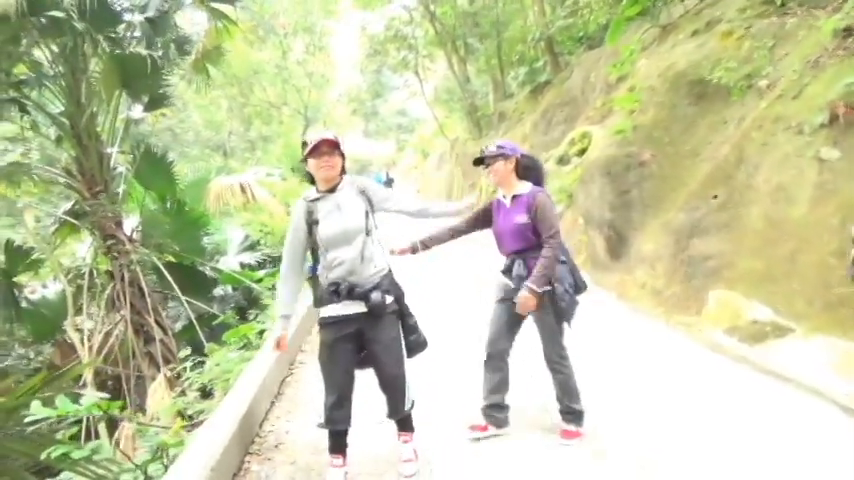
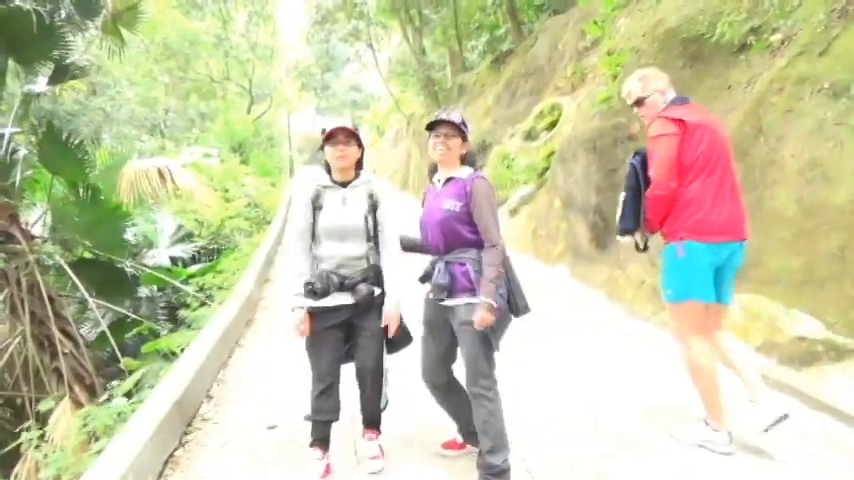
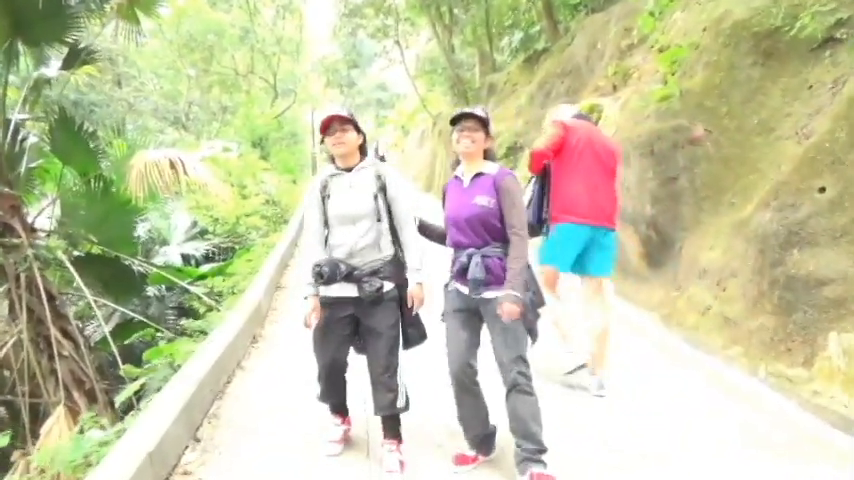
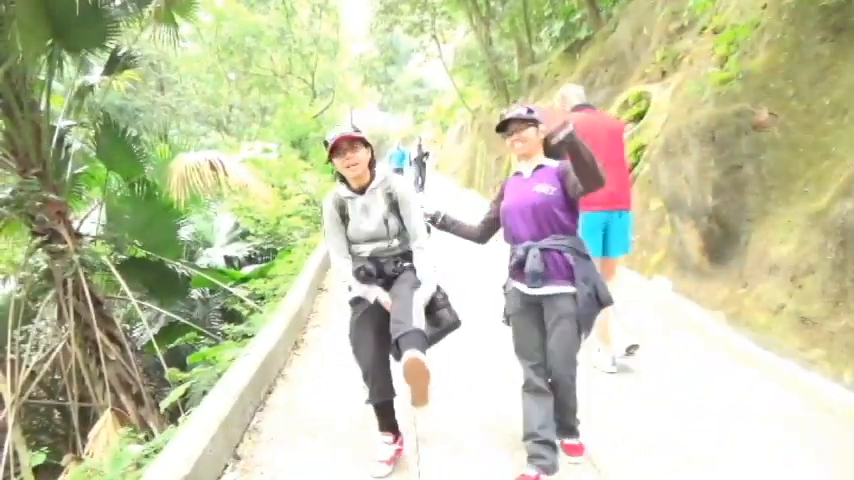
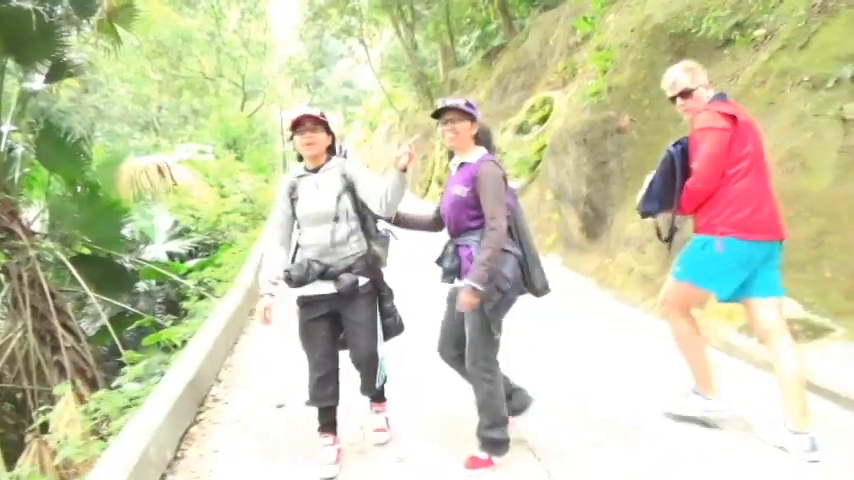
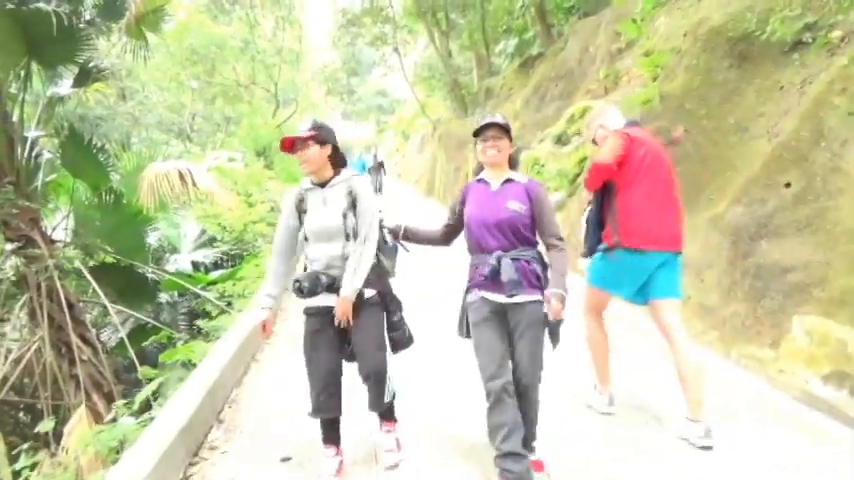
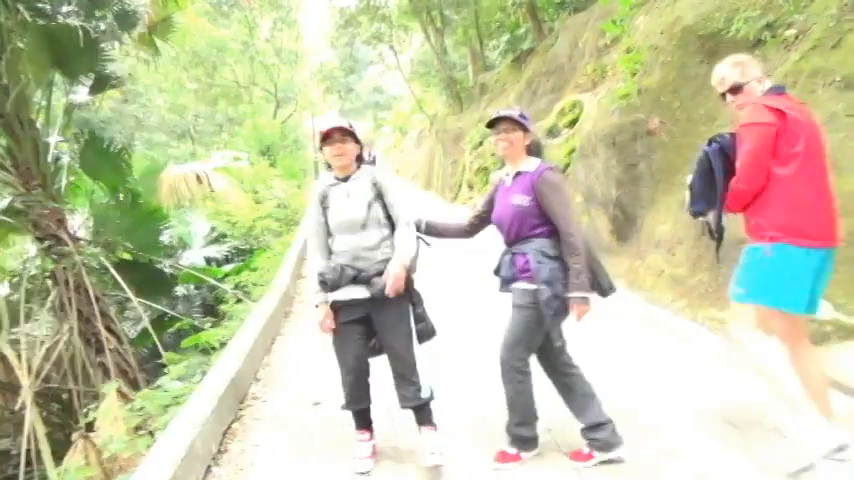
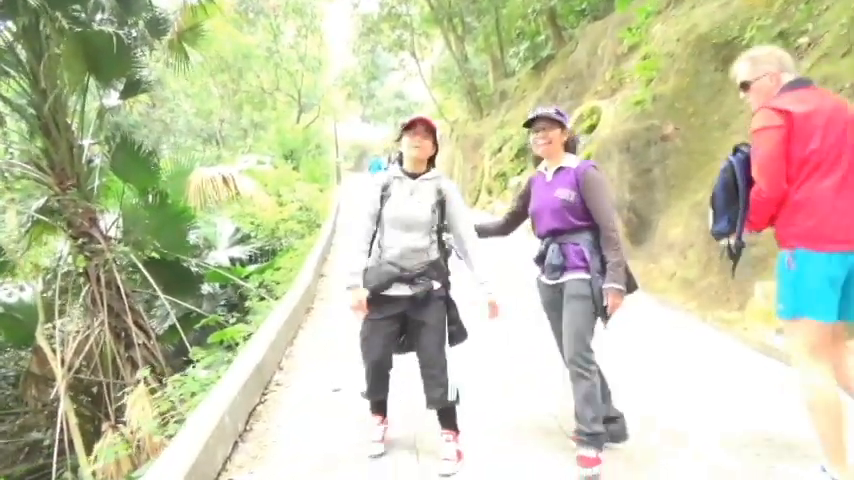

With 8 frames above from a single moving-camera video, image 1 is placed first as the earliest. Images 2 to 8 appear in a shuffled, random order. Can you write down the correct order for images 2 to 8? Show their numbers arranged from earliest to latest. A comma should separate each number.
8, 7, 5, 2, 6, 3, 4
